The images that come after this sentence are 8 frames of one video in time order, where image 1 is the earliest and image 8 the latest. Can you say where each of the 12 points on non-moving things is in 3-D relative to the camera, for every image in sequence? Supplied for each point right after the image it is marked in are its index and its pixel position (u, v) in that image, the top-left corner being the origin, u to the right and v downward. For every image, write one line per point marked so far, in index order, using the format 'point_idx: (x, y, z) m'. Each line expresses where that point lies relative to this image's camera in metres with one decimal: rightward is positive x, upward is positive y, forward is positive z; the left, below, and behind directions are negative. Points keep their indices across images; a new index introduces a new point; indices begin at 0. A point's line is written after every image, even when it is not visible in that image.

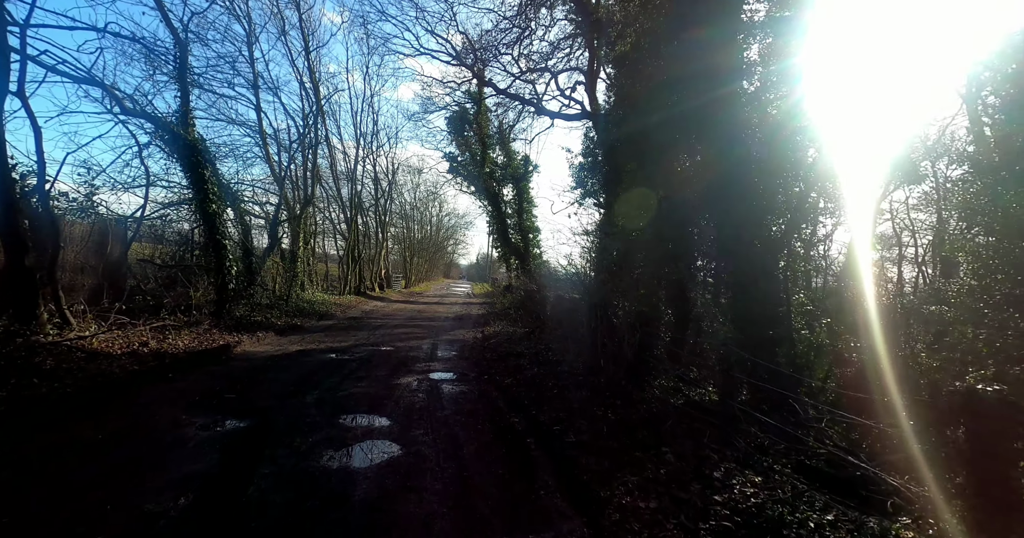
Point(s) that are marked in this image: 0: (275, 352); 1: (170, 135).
0: (-4.6, -1.6, +8.5) m
1: (-7.4, +2.9, +9.6) m
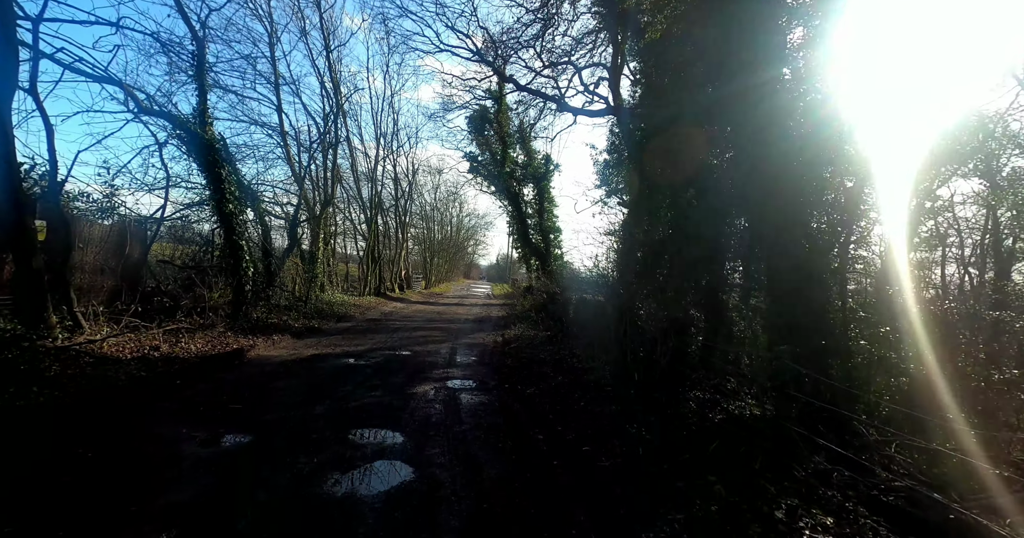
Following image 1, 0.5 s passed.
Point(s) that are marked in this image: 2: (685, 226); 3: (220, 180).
0: (-4.2, -1.6, +8.3) m
1: (-6.9, +2.9, +9.5) m
2: (+2.4, +0.6, +6.3) m
3: (-6.5, +2.1, +9.9) m
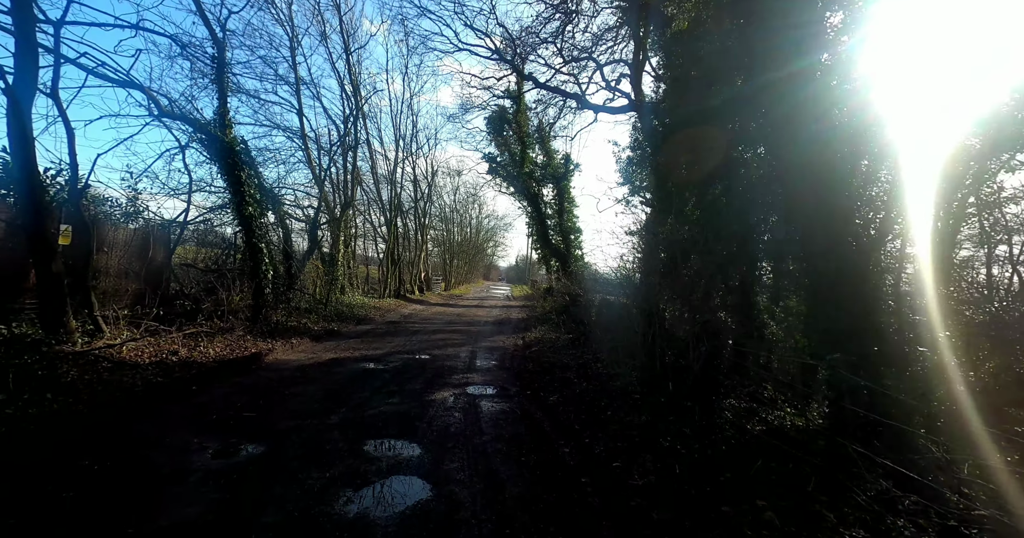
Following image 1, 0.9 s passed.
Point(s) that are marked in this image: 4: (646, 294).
0: (-3.8, -1.7, +8.2) m
1: (-6.5, +2.8, +9.5) m
2: (+2.7, +0.6, +5.9) m
3: (-6.1, +2.0, +9.9) m
4: (+2.2, -0.4, +7.4) m
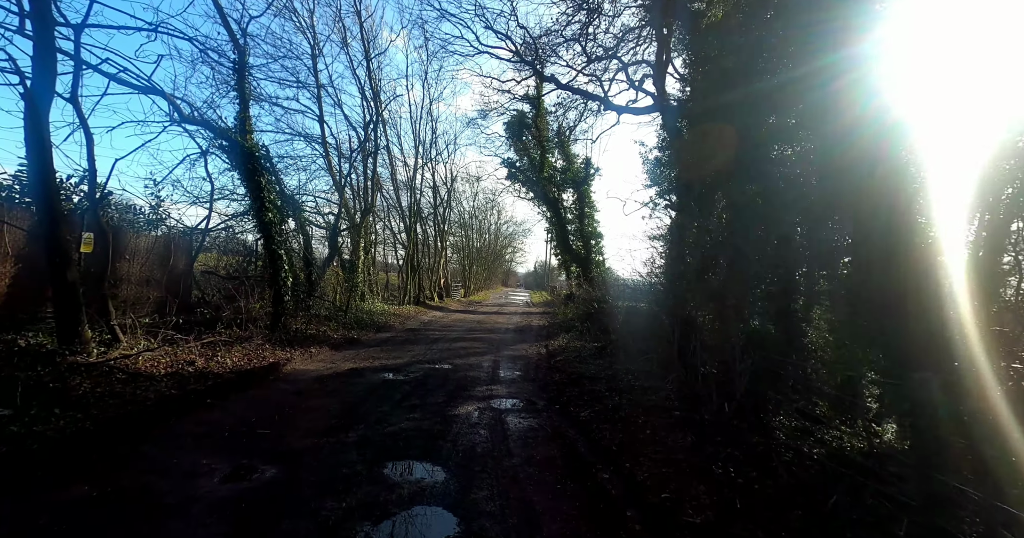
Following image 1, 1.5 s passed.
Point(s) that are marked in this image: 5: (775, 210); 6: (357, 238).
0: (-3.3, -1.8, +7.9) m
1: (-6.0, +2.7, +9.4) m
2: (+3.1, +0.5, +5.4) m
3: (-5.6, +1.8, +9.7) m
4: (+2.7, -0.5, +6.9) m
5: (+3.1, +0.6, +5.0) m
6: (-6.1, +1.2, +17.4) m
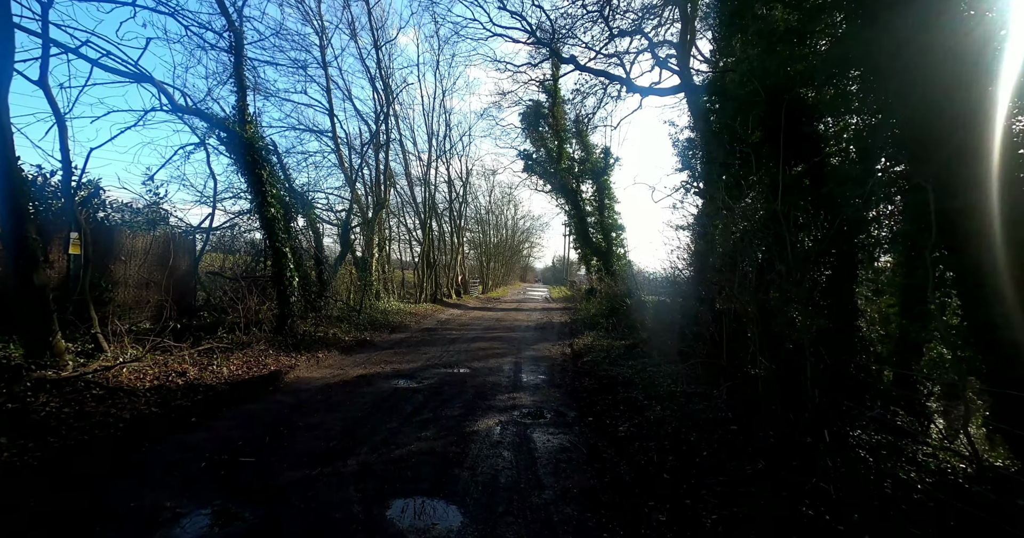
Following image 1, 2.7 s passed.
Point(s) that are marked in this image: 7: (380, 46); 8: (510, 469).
0: (-2.9, -1.8, +7.2) m
1: (-5.7, +2.7, +8.8) m
2: (+3.3, +0.7, +4.4) m
3: (-5.2, +1.8, +9.1) m
4: (+3.0, -0.4, +6.0) m
5: (+3.4, +0.8, +4.1) m
6: (-5.4, +1.3, +16.8) m
7: (-5.3, +8.8, +17.5) m
8: (0.0, -1.9, +4.2) m
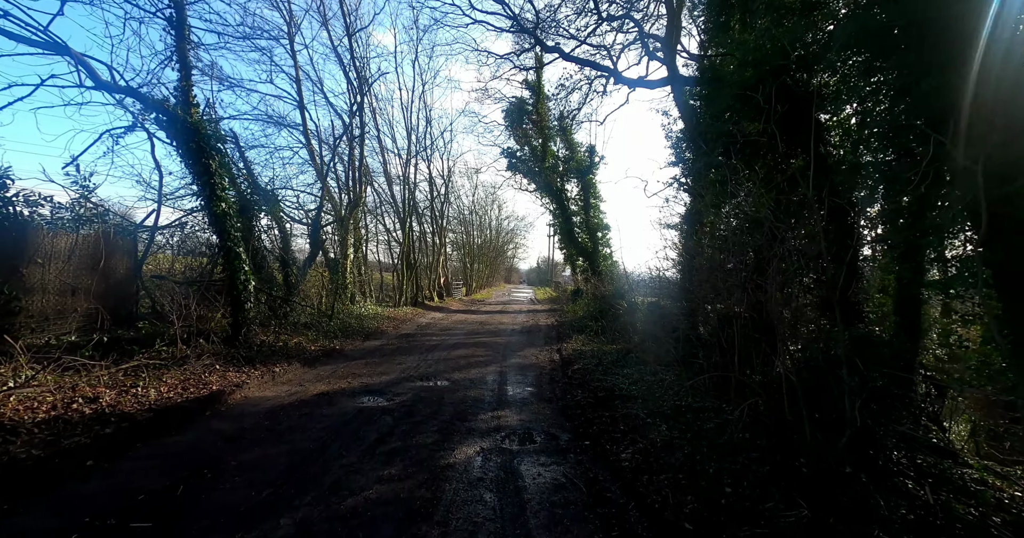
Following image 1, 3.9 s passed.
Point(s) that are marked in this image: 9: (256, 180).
0: (-3.1, -1.8, +6.2) m
1: (-6.0, +2.6, +7.7) m
2: (+3.2, +0.7, +3.7) m
3: (-5.5, +1.8, +8.1) m
4: (+2.8, -0.3, +5.2) m
5: (+3.2, +0.8, +3.3) m
6: (-5.9, +1.2, +15.8) m
7: (-5.9, +8.7, +16.5) m
8: (-0.1, -1.9, +3.3) m
9: (-7.1, +2.4, +12.3) m
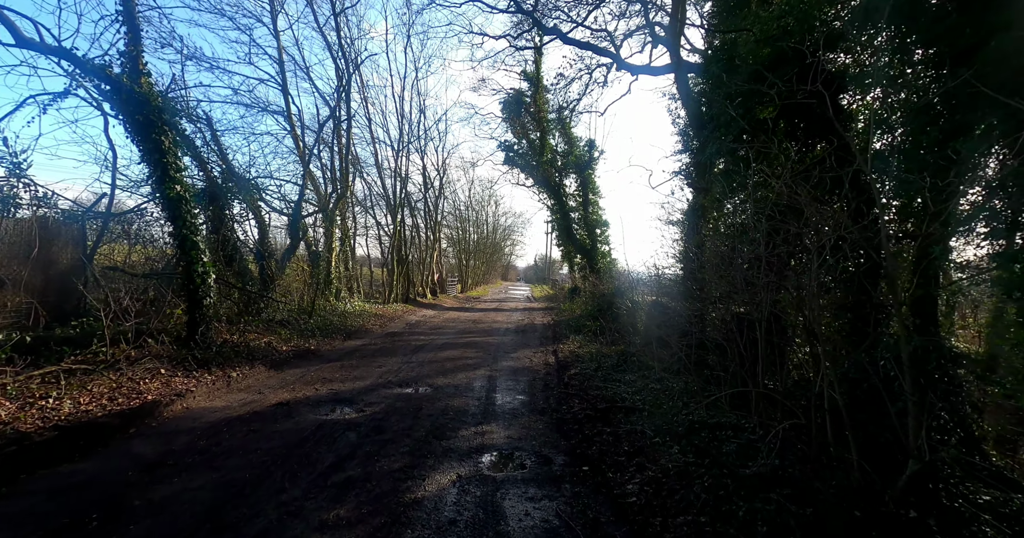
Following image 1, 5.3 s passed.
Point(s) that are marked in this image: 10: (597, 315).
0: (-3.3, -1.7, +5.4) m
1: (-6.1, +2.8, +6.8) m
2: (+3.0, +0.7, +2.8) m
3: (-5.6, +1.9, +7.2) m
4: (+2.6, -0.3, +4.4) m
5: (+3.1, +0.8, +2.5) m
6: (-6.1, +1.4, +14.9) m
7: (-6.0, +8.9, +15.6) m
8: (-0.3, -1.8, +2.5) m
9: (-7.2, +2.6, +11.4) m
10: (+2.8, -1.5, +14.6) m
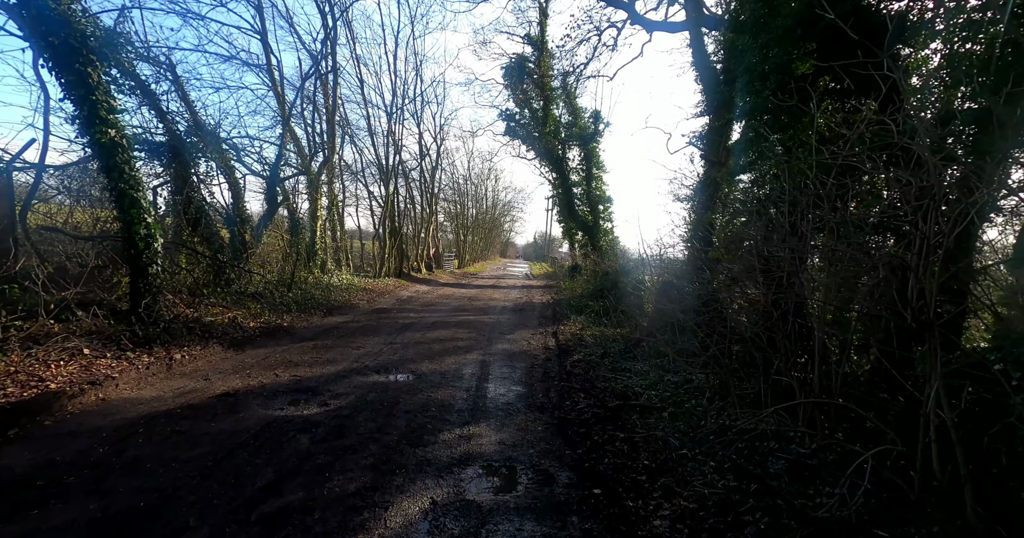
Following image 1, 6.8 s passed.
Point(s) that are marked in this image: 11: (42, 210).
0: (-3.4, -1.3, +4.4) m
1: (-6.1, +3.3, +5.6) m
2: (+3.0, +0.8, +1.8) m
3: (-5.6, +2.5, +6.0) m
4: (+2.6, -0.1, +3.4) m
5: (+3.1, +0.9, +1.4) m
6: (-6.1, +2.3, +13.7) m
7: (-5.9, +9.9, +14.0) m
8: (-0.3, -1.6, +1.5) m
9: (-7.2, +3.4, +10.1) m
10: (+2.7, -0.8, +13.7) m
11: (-7.0, +0.9, +6.4) m
